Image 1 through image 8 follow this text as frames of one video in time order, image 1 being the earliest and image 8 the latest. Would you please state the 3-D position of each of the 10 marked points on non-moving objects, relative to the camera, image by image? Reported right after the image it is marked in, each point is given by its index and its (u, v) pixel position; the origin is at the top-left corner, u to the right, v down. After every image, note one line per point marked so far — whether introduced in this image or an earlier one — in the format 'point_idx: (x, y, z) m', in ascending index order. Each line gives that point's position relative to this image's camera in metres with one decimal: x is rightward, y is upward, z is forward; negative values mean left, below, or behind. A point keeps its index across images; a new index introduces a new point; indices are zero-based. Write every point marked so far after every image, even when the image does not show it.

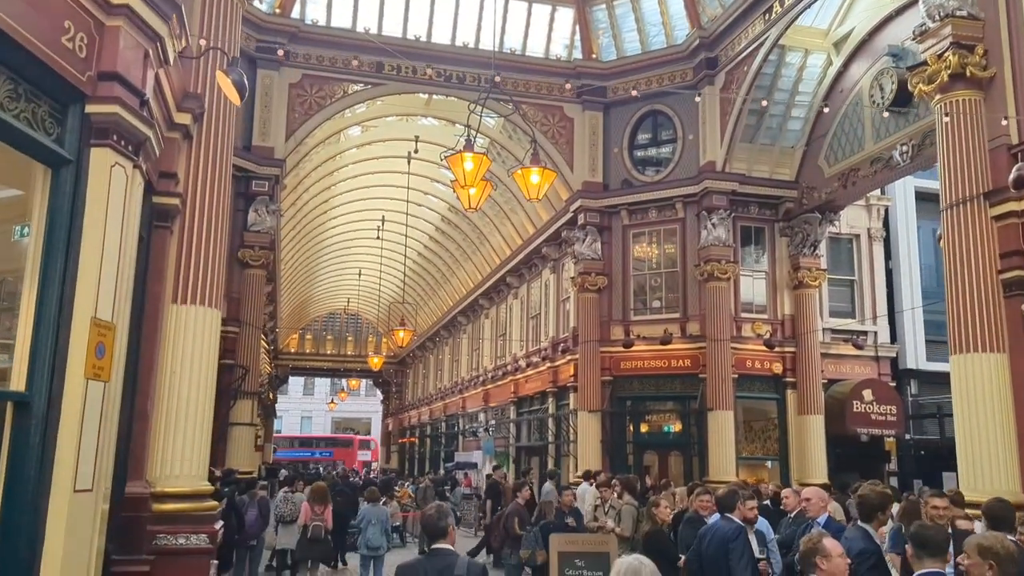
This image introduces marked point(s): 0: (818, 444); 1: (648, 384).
0: (+6.1, -3.1, +17.9) m
1: (+2.9, -2.0, +18.8) m
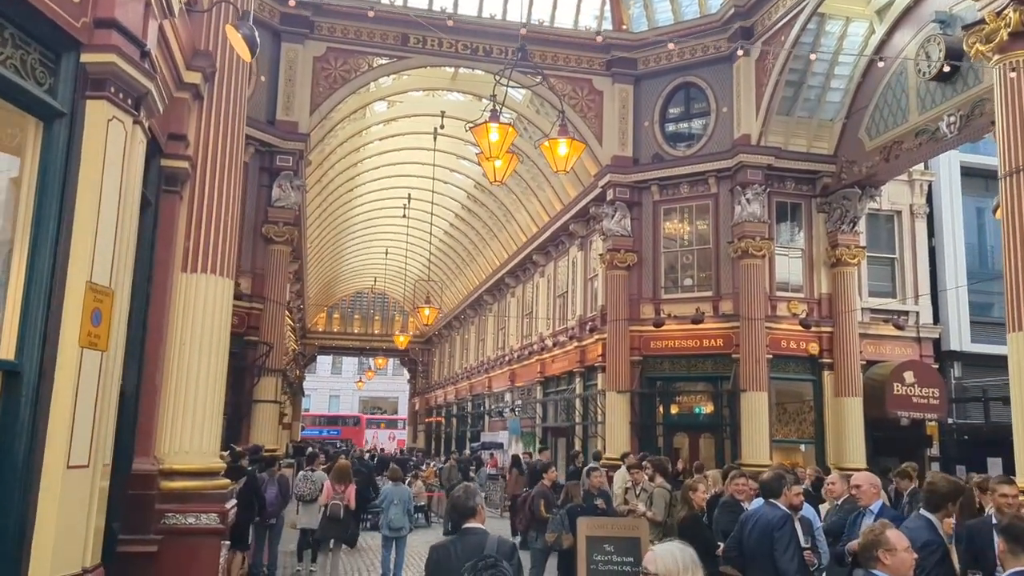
0: (+6.6, -2.7, +17.4) m
1: (+3.4, -1.6, +18.4) m
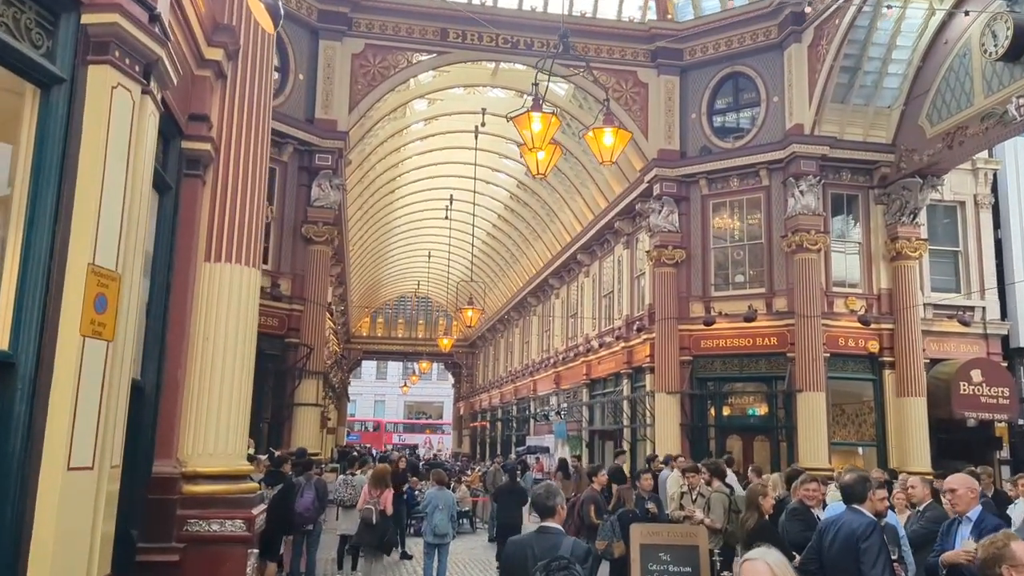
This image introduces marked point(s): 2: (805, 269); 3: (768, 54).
0: (+7.5, -2.6, +16.5) m
1: (+4.3, -1.5, +17.7) m
2: (+5.5, +0.3, +16.8) m
3: (+5.3, +4.8, +18.4) m
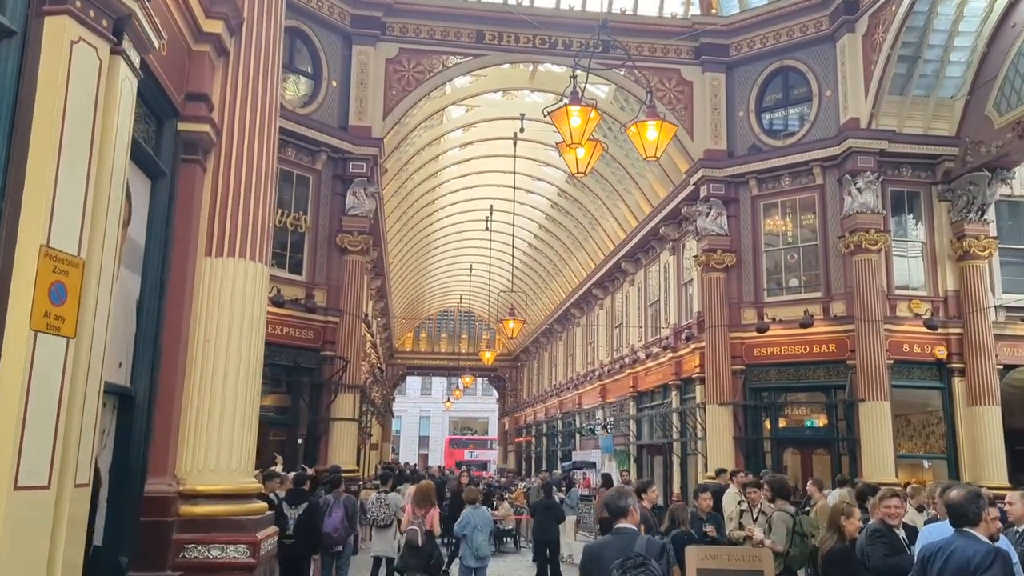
0: (+8.2, -2.6, +15.4) m
1: (+5.1, -1.6, +16.7) m
2: (+6.2, +0.3, +15.8) m
3: (+6.0, +4.7, +17.5) m
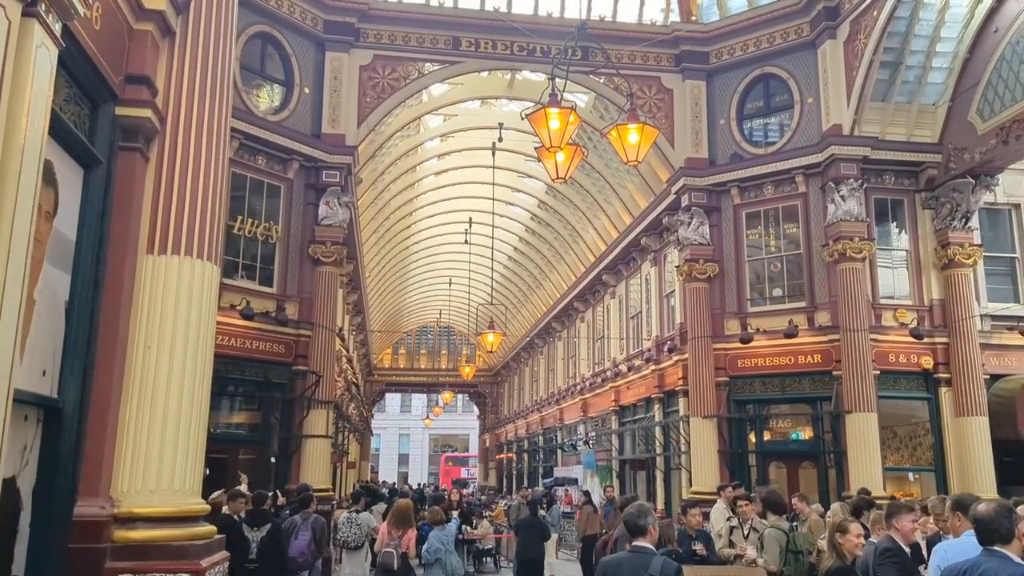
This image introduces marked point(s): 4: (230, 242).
0: (+7.9, -2.7, +15.1) m
1: (+4.7, -1.8, +16.3) m
2: (+5.8, +0.1, +15.5) m
3: (+5.6, +4.5, +17.3) m
4: (-4.7, +0.8, +15.1) m
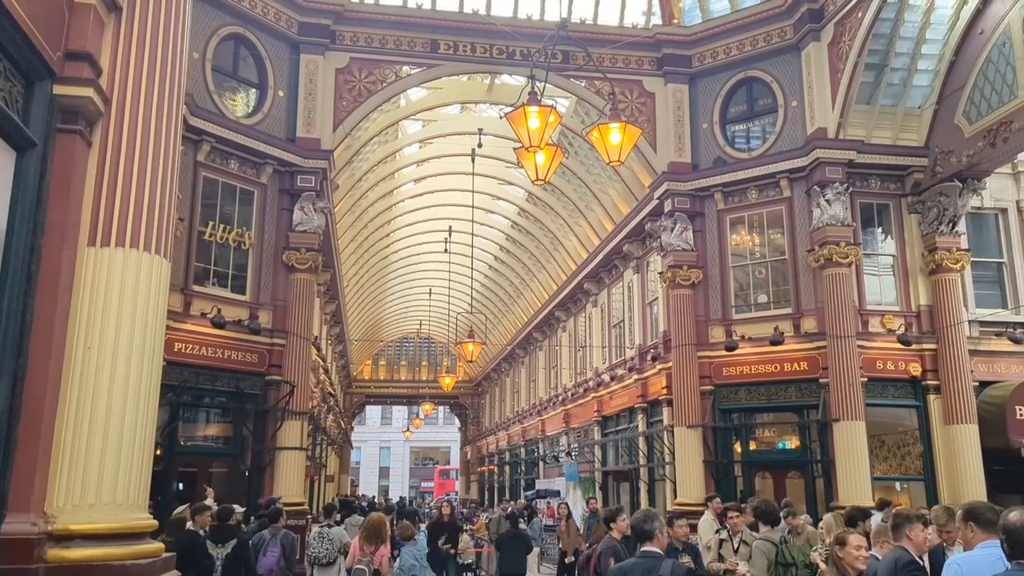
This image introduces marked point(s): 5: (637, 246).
0: (+7.6, -2.8, +14.8) m
1: (+4.4, -1.9, +16.0) m
2: (+5.5, 0.0, +15.3) m
3: (+5.2, +4.4, +17.1) m
4: (-5.1, +0.6, +14.6) m
5: (+2.8, +0.9, +19.8) m
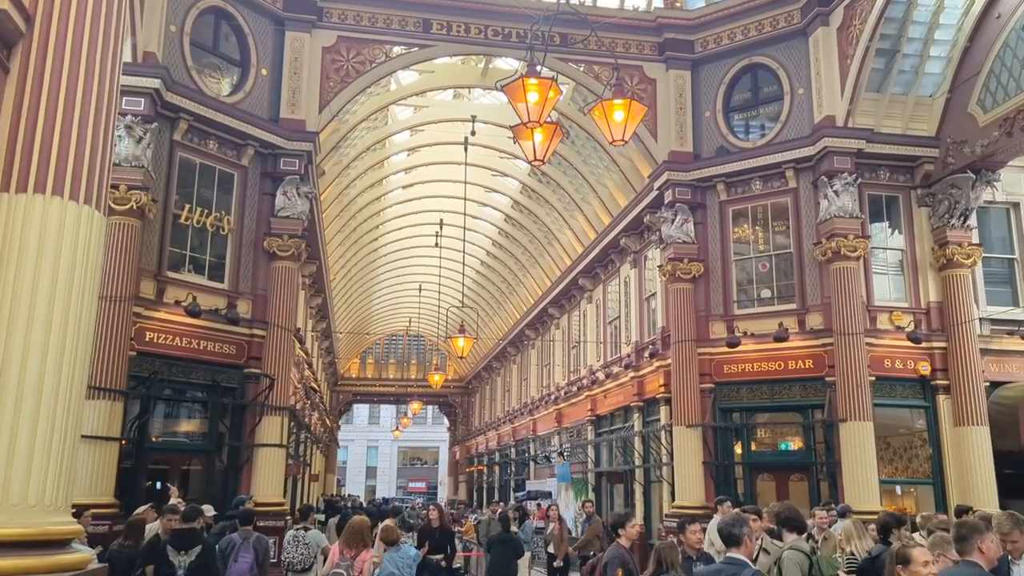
0: (+7.4, -2.7, +14.1) m
1: (+4.2, -1.8, +15.3) m
2: (+5.4, +0.1, +14.6) m
3: (+5.1, +4.5, +16.4) m
4: (-5.2, +0.9, +13.8) m
5: (+2.6, +1.0, +19.0) m
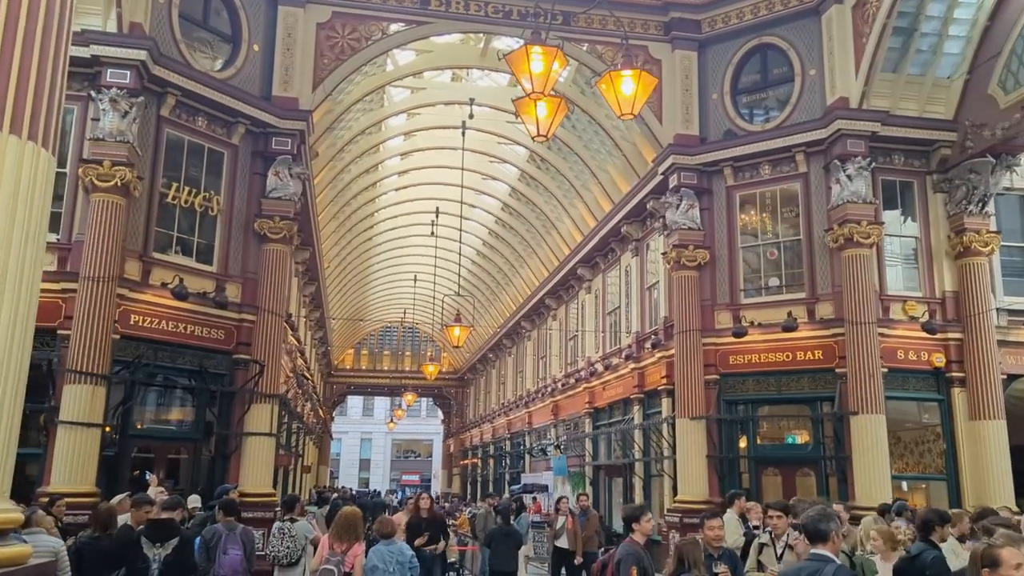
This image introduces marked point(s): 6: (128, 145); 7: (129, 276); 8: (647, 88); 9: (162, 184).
0: (+7.4, -2.6, +13.6) m
1: (+4.2, -1.6, +14.8) m
2: (+5.4, +0.3, +14.0) m
3: (+5.1, +4.7, +15.8) m
4: (-5.1, +1.1, +13.2) m
5: (+2.6, +1.3, +18.5) m
6: (-5.1, +1.9, +11.9) m
7: (-5.3, +0.2, +12.4) m
8: (+1.5, +2.2, +9.8) m
9: (-5.1, +1.5, +13.2) m
